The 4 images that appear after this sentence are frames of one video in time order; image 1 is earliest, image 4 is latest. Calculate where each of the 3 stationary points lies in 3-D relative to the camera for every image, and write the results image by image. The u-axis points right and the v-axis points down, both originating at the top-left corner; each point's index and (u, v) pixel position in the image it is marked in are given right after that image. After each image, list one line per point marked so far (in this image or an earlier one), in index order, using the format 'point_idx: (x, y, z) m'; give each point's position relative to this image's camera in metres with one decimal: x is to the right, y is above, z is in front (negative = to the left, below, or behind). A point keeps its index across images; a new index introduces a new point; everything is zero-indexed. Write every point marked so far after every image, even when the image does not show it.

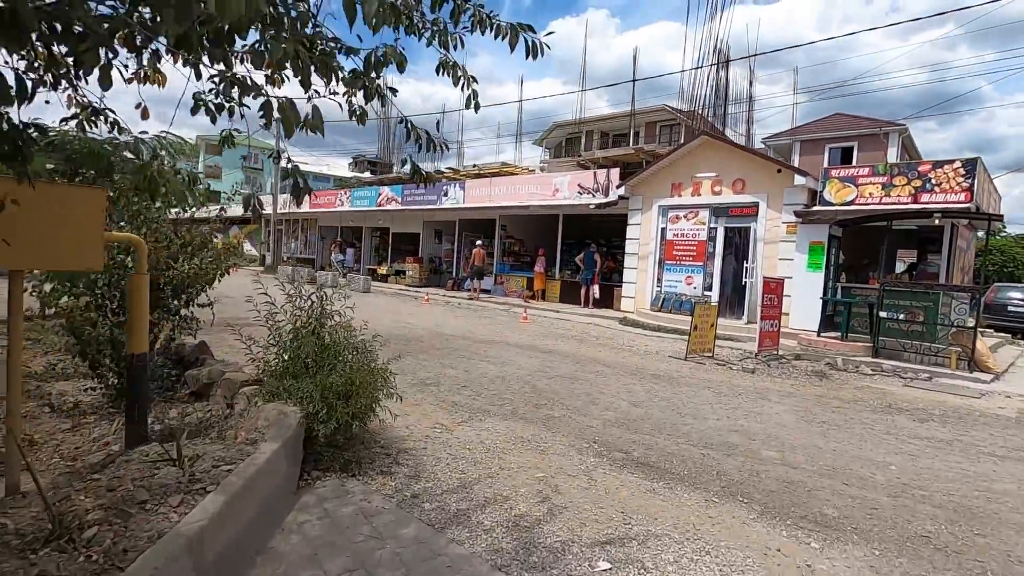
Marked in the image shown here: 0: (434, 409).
0: (-0.9, -1.3, +5.9) m
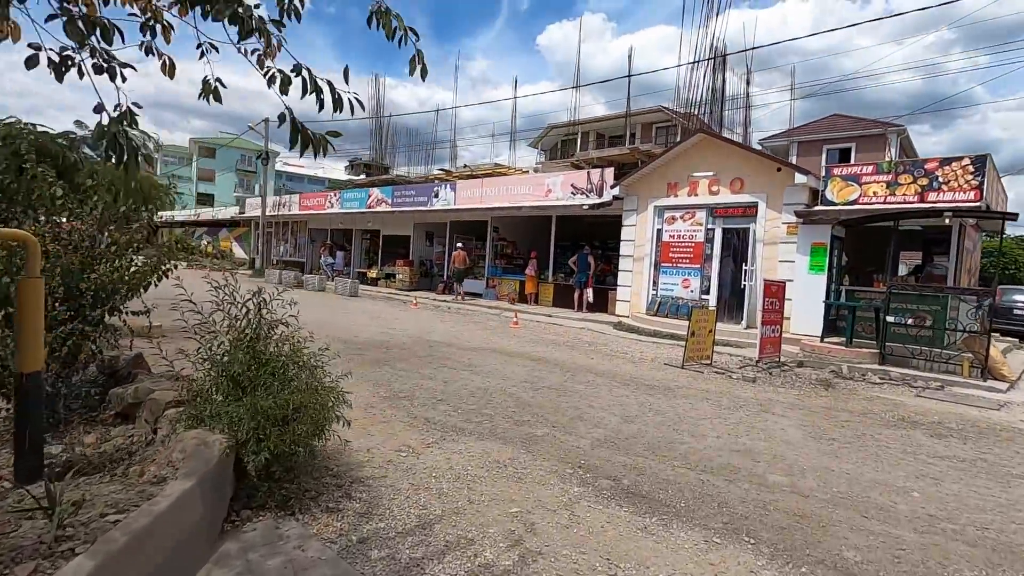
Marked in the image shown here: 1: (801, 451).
0: (-1.1, -1.4, +5.3) m
1: (+2.9, -1.6, +5.4) m
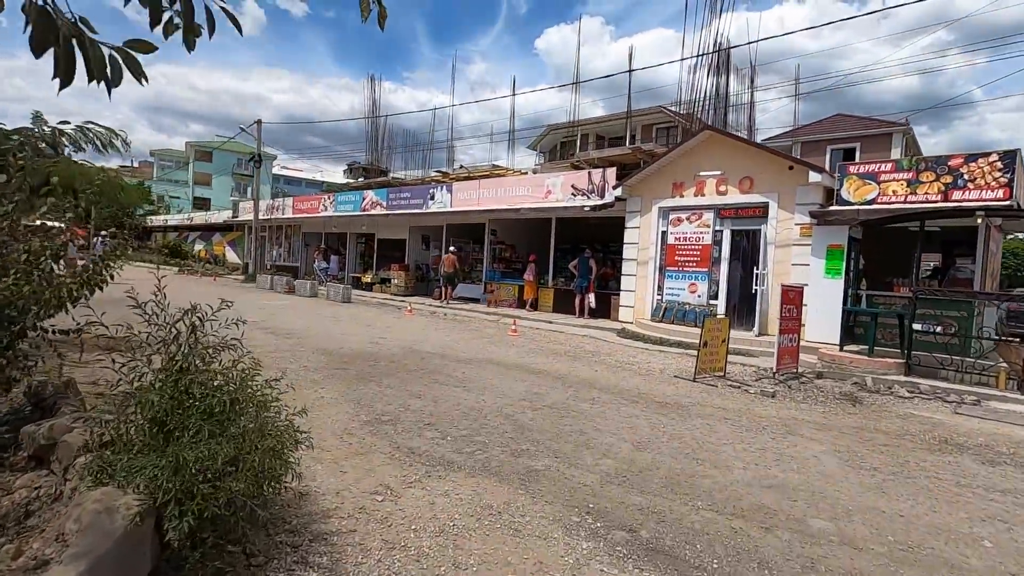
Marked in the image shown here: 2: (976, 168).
0: (-1.1, -1.5, +4.6) m
1: (+2.8, -1.7, +4.7) m
2: (+9.0, +2.3, +10.5) m
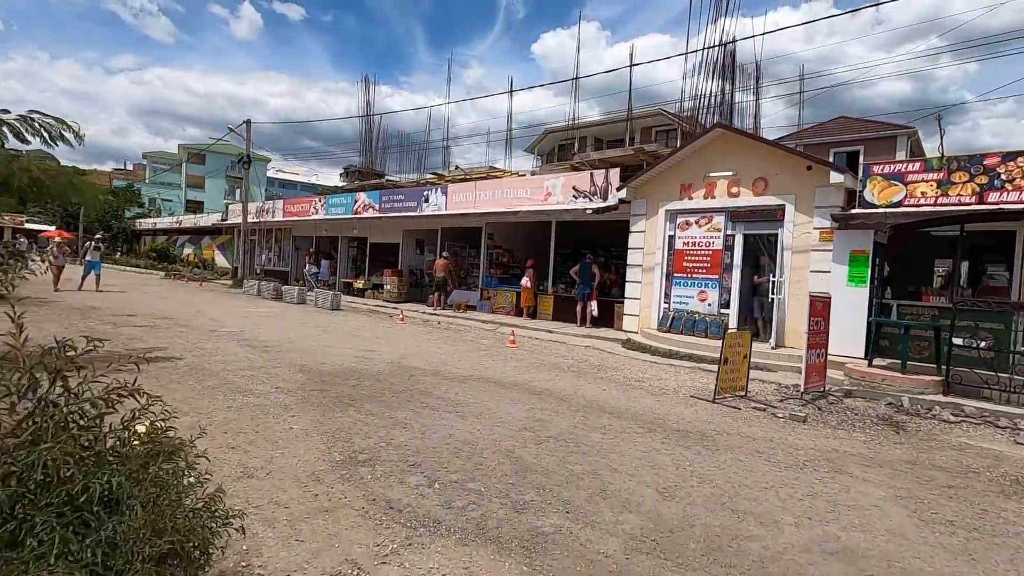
0: (-1.1, -1.6, +3.7) m
1: (+2.8, -1.8, +3.8) m
2: (+8.9, +2.1, +9.7) m
